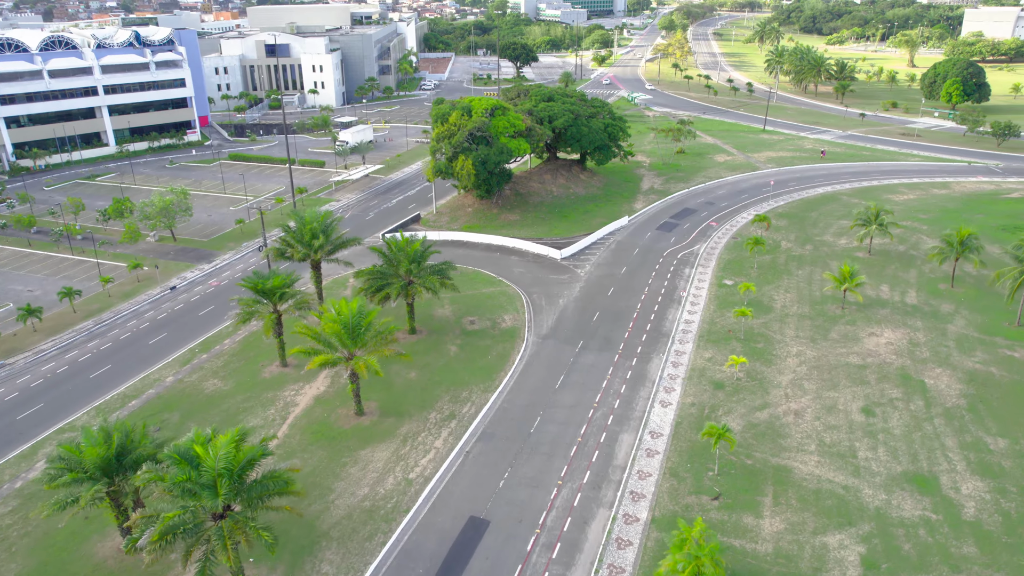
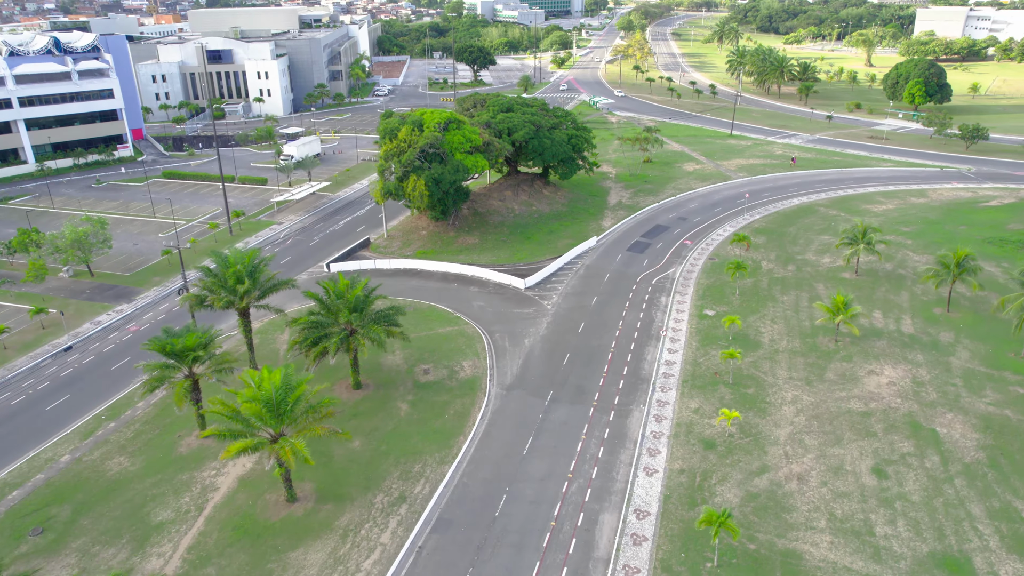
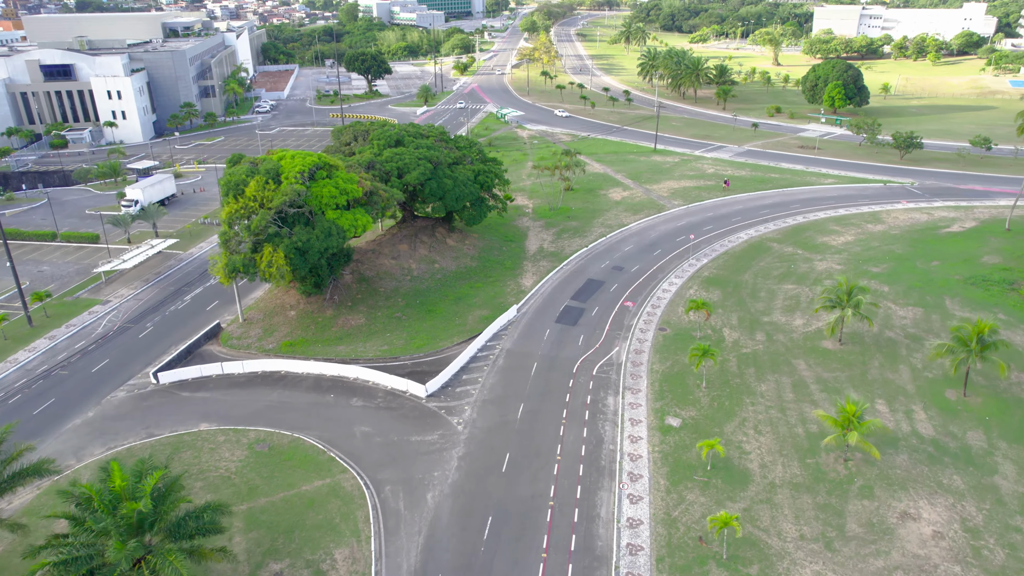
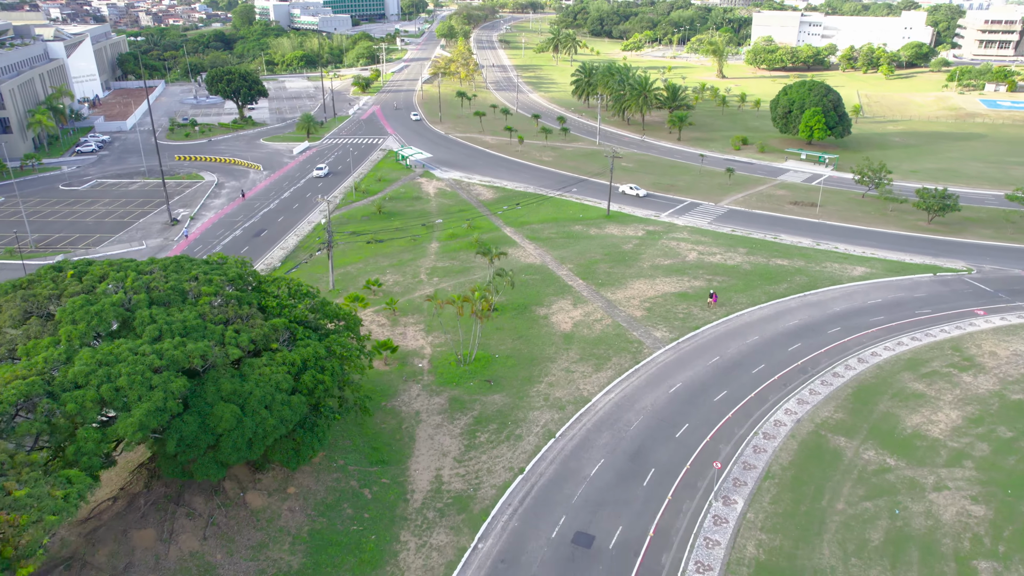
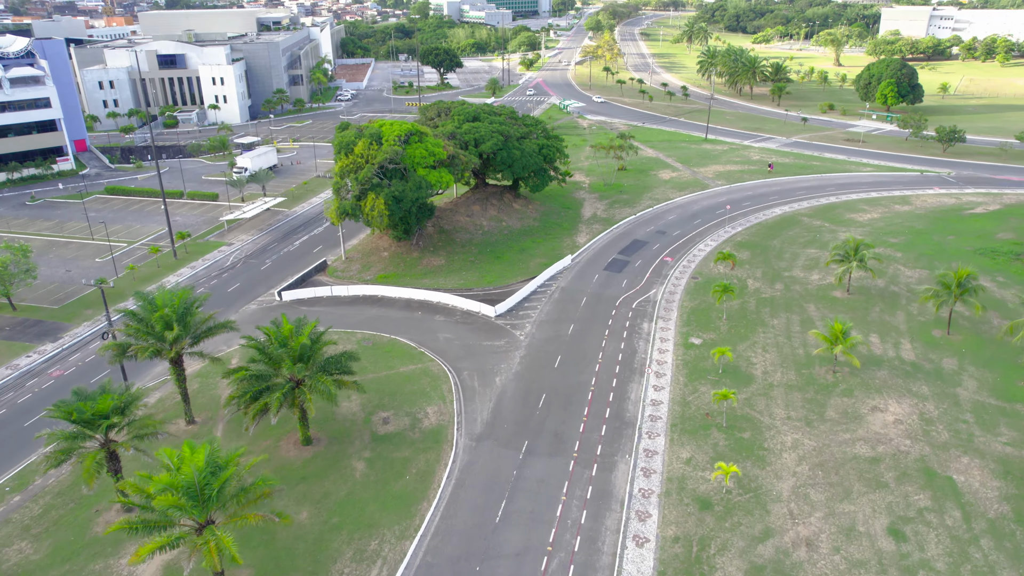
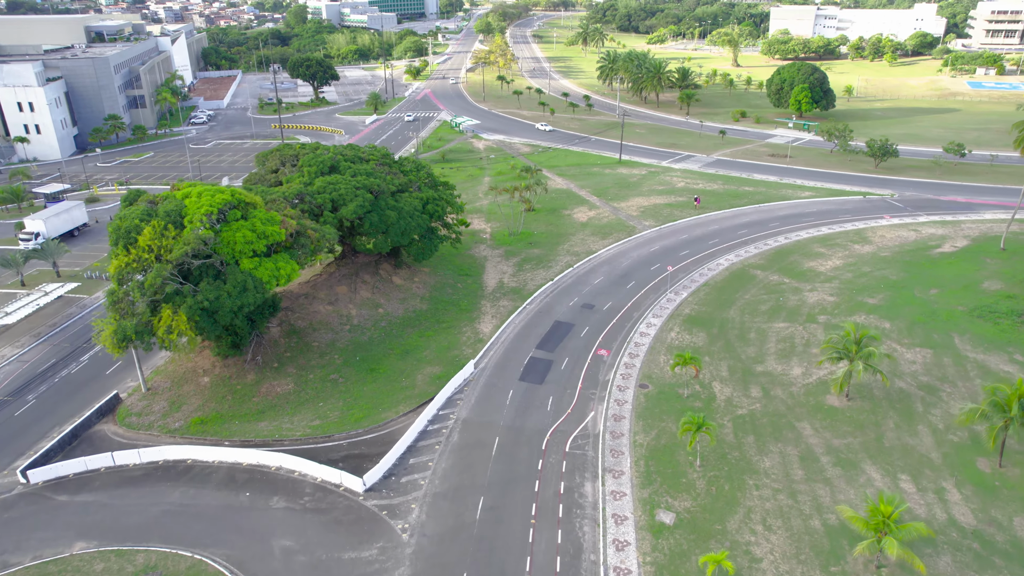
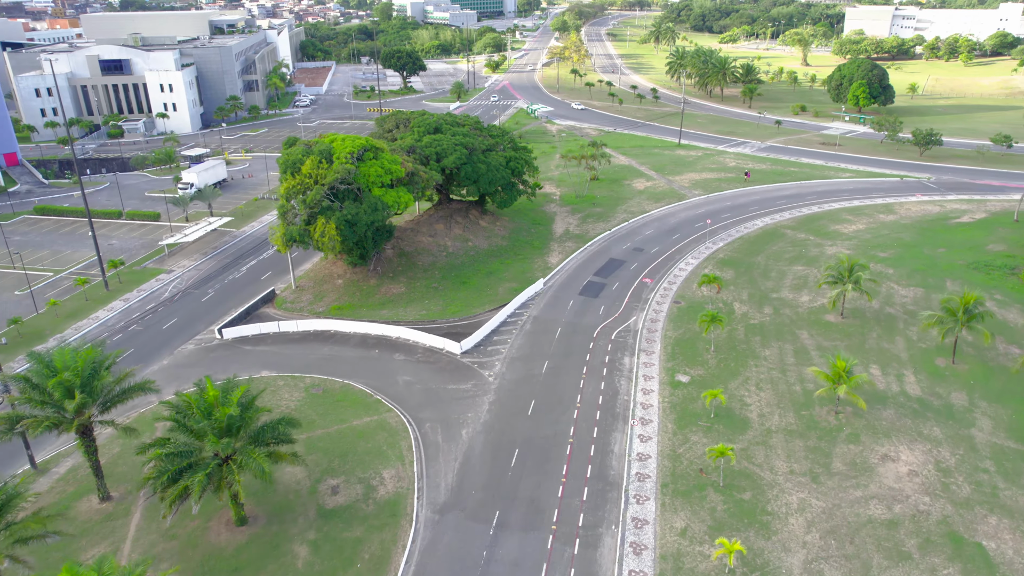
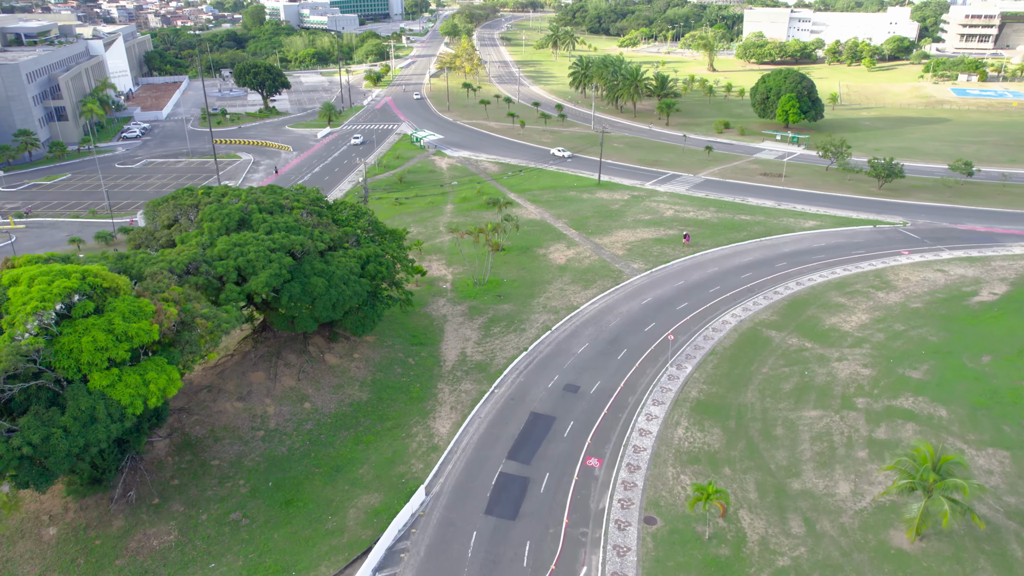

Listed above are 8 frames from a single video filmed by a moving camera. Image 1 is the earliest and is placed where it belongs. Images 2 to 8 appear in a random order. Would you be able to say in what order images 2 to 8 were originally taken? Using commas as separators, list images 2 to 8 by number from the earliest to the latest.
2, 5, 7, 3, 6, 8, 4
